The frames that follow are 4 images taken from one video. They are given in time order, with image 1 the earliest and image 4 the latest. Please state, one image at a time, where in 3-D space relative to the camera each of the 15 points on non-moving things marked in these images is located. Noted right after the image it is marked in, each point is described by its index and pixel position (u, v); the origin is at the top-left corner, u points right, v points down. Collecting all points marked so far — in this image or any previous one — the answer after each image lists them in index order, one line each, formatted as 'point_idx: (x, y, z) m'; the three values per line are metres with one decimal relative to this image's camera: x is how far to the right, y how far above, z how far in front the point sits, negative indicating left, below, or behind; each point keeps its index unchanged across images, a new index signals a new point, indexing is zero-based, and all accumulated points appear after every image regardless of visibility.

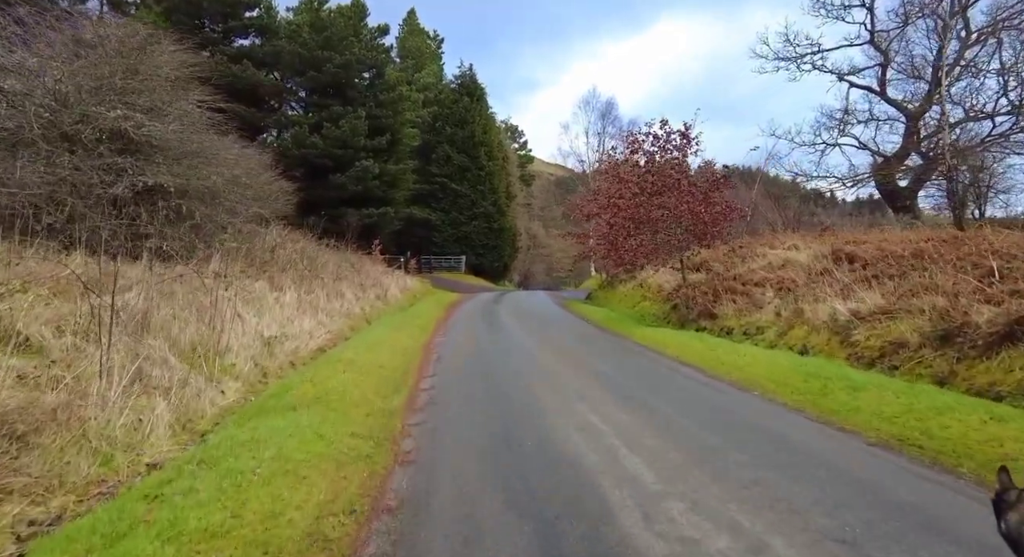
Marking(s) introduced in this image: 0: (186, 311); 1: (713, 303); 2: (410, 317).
0: (-4.8, -0.5, +10.5) m
1: (+4.9, -0.6, +17.1) m
2: (-2.9, -1.1, +20.3) m
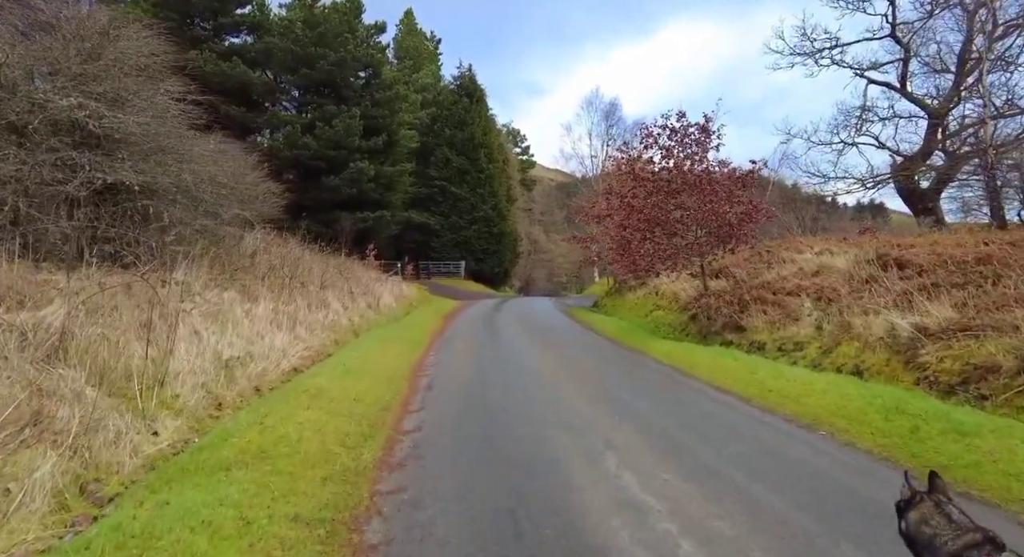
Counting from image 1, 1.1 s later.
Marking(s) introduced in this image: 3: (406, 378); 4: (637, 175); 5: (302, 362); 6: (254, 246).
0: (-4.7, -0.6, +8.7) m
1: (+5.0, -0.8, +15.3) m
2: (-2.8, -1.3, +18.5) m
3: (-1.6, -1.5, +10.5) m
4: (+3.1, +2.6, +17.6) m
5: (-3.5, -1.4, +11.8) m
6: (-7.2, +0.9, +19.7) m
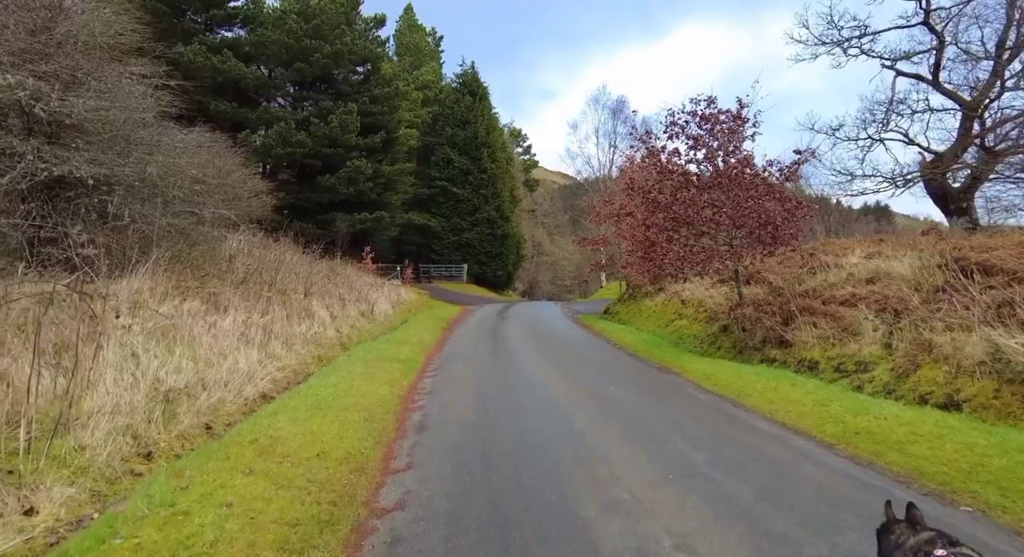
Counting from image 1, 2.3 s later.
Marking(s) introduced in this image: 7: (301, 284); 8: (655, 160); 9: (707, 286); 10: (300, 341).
0: (-4.6, -0.7, +6.8) m
1: (+5.1, -0.9, +13.3) m
2: (-2.7, -1.4, +16.5) m
3: (-1.4, -1.6, +8.5) m
4: (+3.3, +2.4, +15.6) m
5: (-3.4, -1.5, +9.9) m
6: (-7.0, +0.7, +17.7) m
7: (-5.4, -0.2, +18.2) m
8: (+3.2, +2.7, +15.9) m
9: (+5.3, -0.2, +19.0) m
10: (-4.0, -1.2, +13.5) m
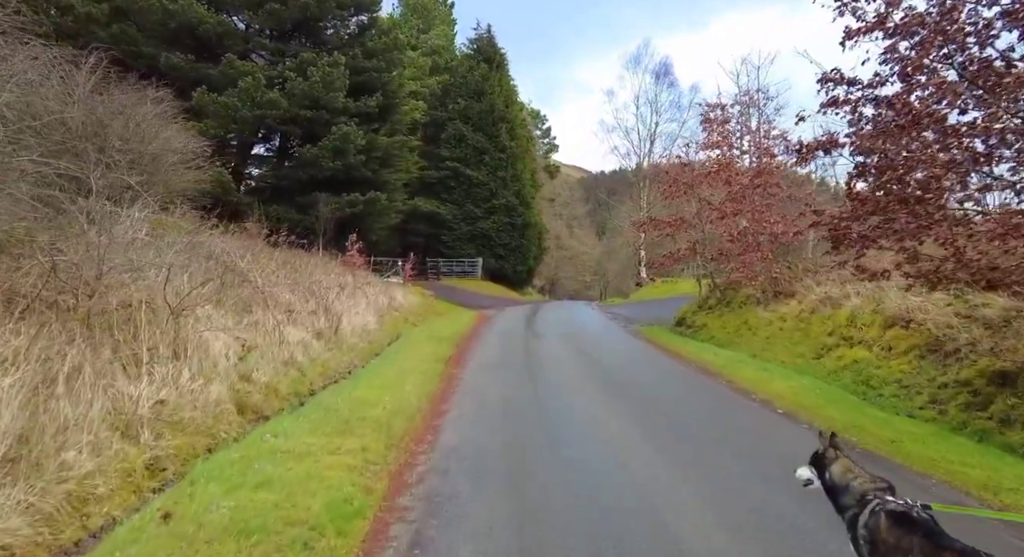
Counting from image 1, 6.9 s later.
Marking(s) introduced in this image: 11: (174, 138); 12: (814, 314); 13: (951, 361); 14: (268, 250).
0: (-4.0, -0.8, -1.3) m
1: (+5.9, -0.9, +5.1) m
2: (-1.9, -1.5, +8.5) m
3: (-0.8, -1.7, +0.4) m
4: (+4.1, +2.4, +7.4) m
5: (-2.7, -1.6, +1.8) m
6: (-6.2, +0.7, +9.7) m
7: (-4.6, -0.2, +10.2) m
8: (+4.0, +2.7, +7.6) m
9: (+6.1, -0.2, +10.7) m
10: (-3.3, -1.2, +5.5) m
11: (-9.4, +3.9, +19.5) m
12: (+5.8, -0.7, +13.7) m
13: (+5.7, -0.9, +9.7) m
14: (-6.3, +0.8, +18.5) m
